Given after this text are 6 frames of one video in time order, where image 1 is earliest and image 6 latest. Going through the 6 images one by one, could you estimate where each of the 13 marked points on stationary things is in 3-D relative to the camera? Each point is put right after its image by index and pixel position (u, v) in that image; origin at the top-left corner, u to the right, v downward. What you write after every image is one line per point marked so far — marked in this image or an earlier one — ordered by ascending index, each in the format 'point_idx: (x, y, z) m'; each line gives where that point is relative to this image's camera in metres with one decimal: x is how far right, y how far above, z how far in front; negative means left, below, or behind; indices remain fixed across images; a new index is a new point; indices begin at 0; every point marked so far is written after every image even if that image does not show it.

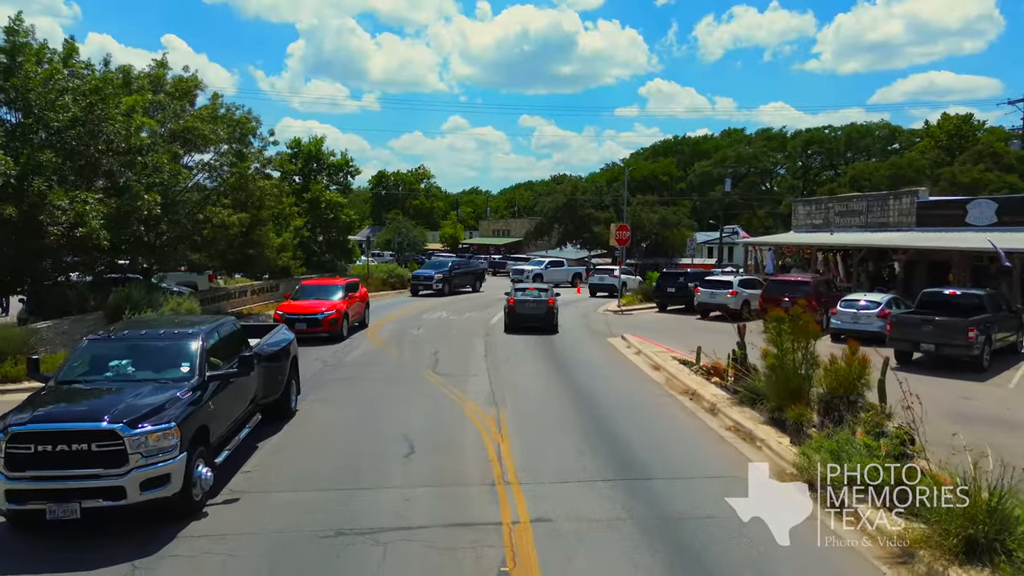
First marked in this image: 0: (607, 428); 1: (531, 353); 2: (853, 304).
0: (+1.5, -2.3, +10.7) m
1: (+0.5, -1.6, +16.3) m
2: (+9.9, -0.5, +19.0) m
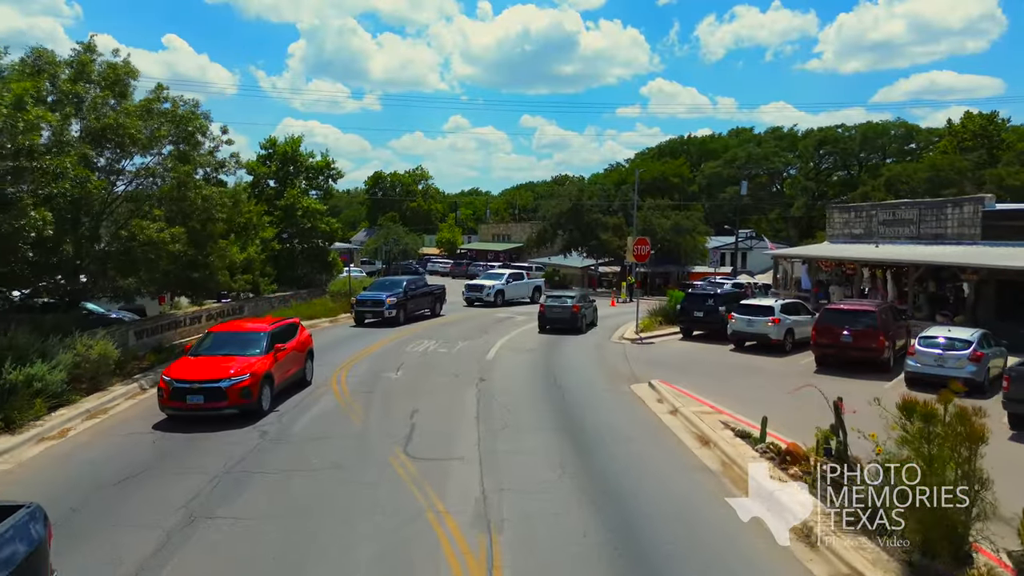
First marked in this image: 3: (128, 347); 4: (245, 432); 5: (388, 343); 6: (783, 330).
0: (+1.5, -3.1, +7.0) m
1: (+0.5, -2.4, +12.6) m
2: (+9.9, -1.3, +15.3) m
3: (-10.0, -1.6, +17.1) m
4: (-4.5, -2.5, +11.1) m
5: (-3.7, -1.7, +19.5) m
6: (+8.1, -1.3, +19.6) m
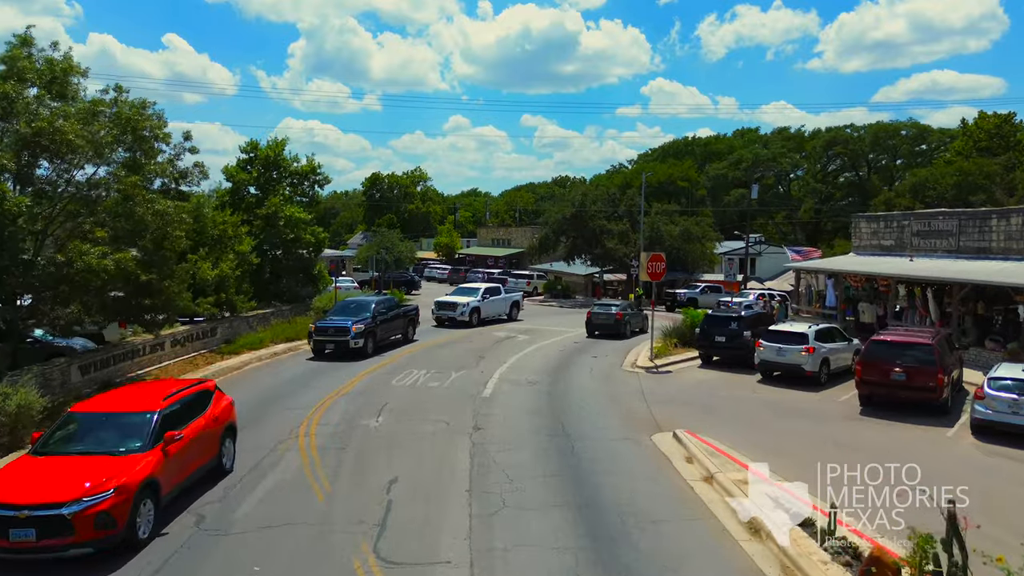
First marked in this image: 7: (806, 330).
0: (+1.5, -3.7, +4.8) m
1: (+0.5, -3.1, +10.4) m
2: (+9.9, -1.9, +13.1) m
3: (-10.0, -2.2, +14.9) m
4: (-4.5, -3.1, +8.8) m
5: (-3.7, -2.3, +17.3) m
6: (+8.1, -1.9, +17.4) m
7: (+8.0, -1.1, +17.8) m
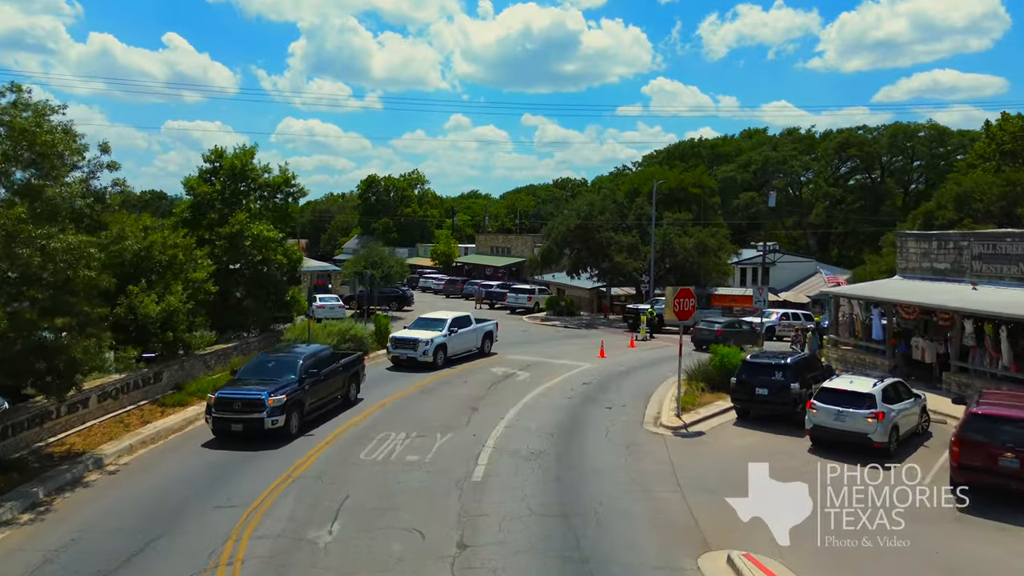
0: (+1.5, -4.8, +1.4) m
1: (+0.4, -4.2, +7.1) m
2: (+9.8, -3.0, +9.8) m
3: (-10.1, -3.3, +11.6) m
4: (-4.6, -4.2, +5.5) m
5: (-3.8, -3.4, +13.9) m
6: (+8.1, -3.0, +14.0) m
7: (+7.9, -2.2, +14.4) m
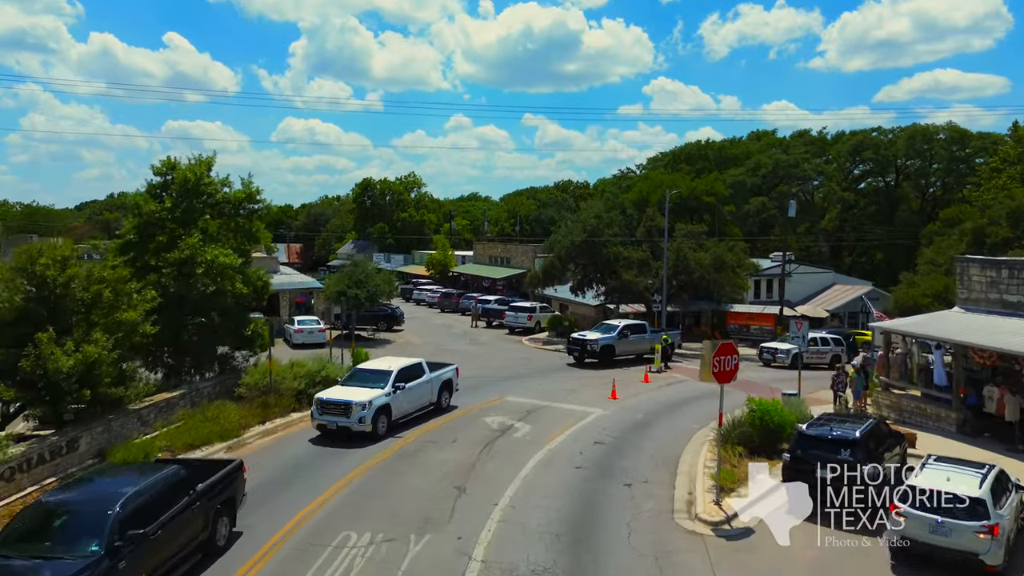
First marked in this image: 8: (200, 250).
0: (+1.4, -5.9, -2.0) m
1: (+0.3, -5.2, +3.6) m
2: (+9.7, -4.1, +6.3) m
3: (-10.2, -4.3, +8.2) m
4: (-4.7, -5.3, +2.1) m
5: (-3.9, -4.5, +10.5) m
6: (+8.0, -4.1, +10.6) m
7: (+7.8, -3.3, +11.0) m
8: (-9.5, +1.2, +19.8) m
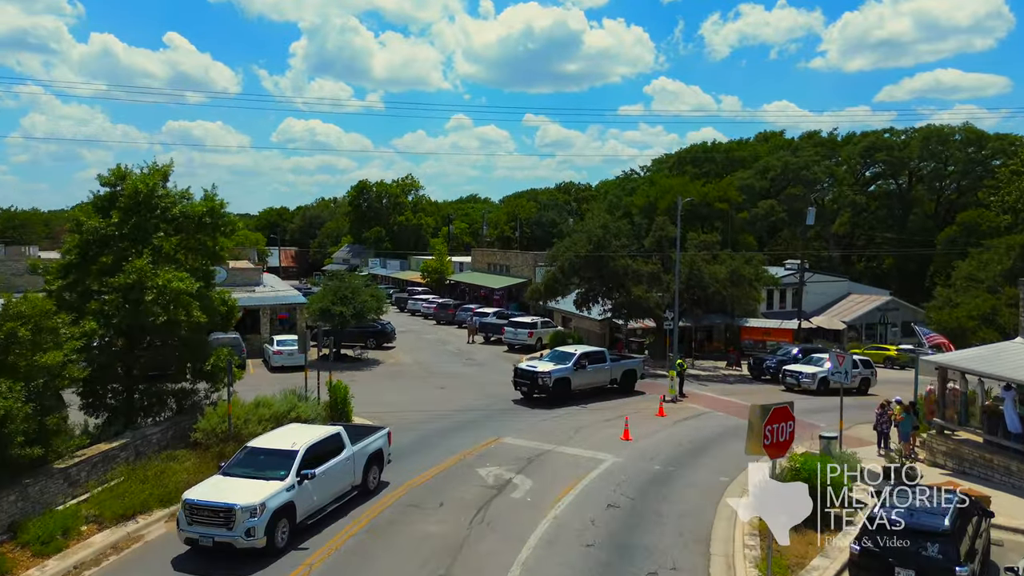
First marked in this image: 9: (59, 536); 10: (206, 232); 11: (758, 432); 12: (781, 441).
0: (+1.3, -6.7, -4.7) m
1: (+0.3, -6.0, +0.9) m
2: (+9.7, -4.9, +3.6) m
3: (-10.2, -5.1, +5.5) m
4: (-4.7, -6.0, -0.6) m
5: (-3.9, -5.2, +7.8) m
6: (+7.9, -4.8, +7.9) m
7: (+7.8, -4.0, +8.3) m
8: (-9.5, +0.4, +17.1) m
9: (-8.8, -4.8, +12.6) m
10: (-9.1, +1.7, +19.6) m
11: (+4.0, -2.3, +10.6) m
12: (+4.3, -2.4, +10.6) m
